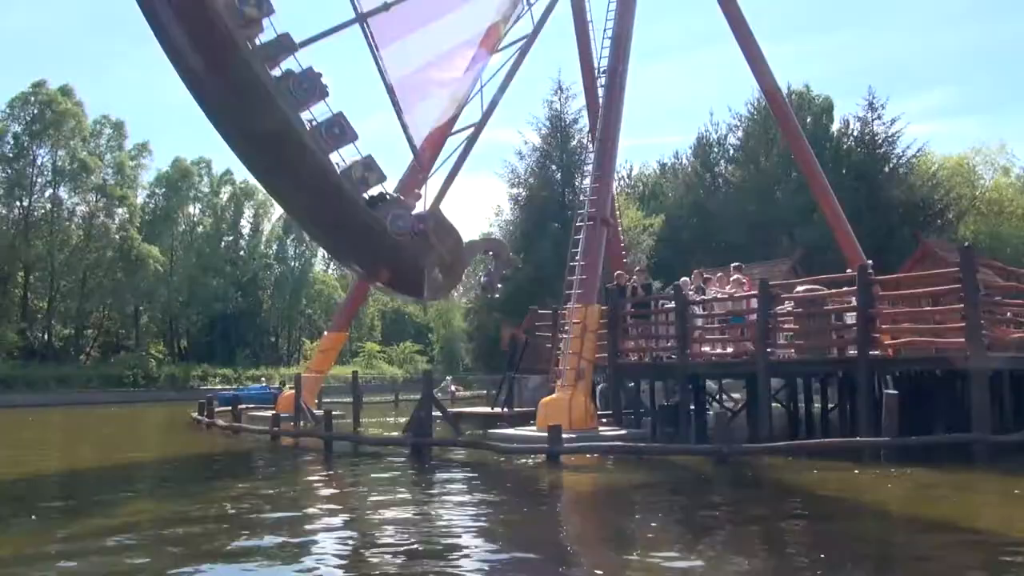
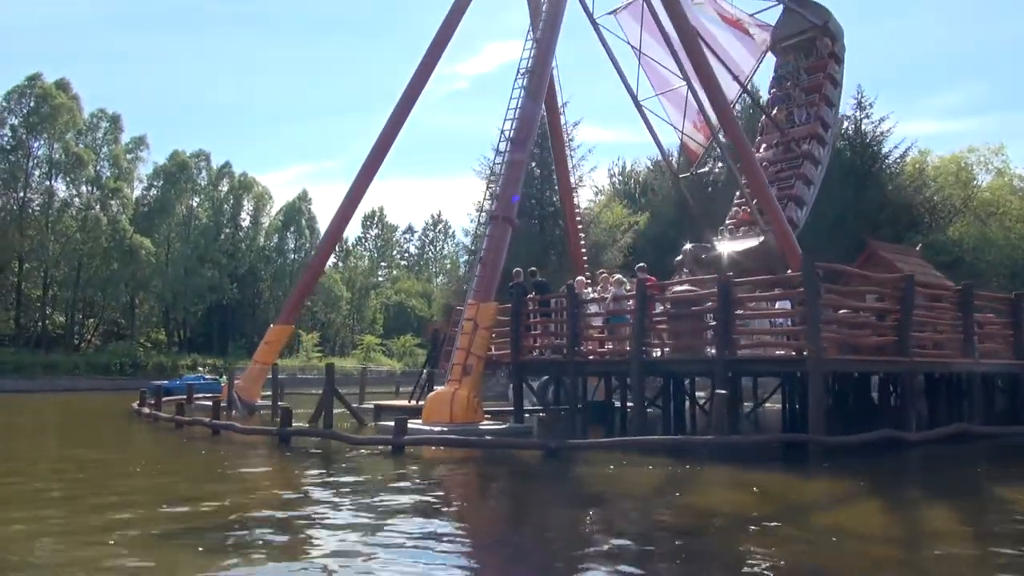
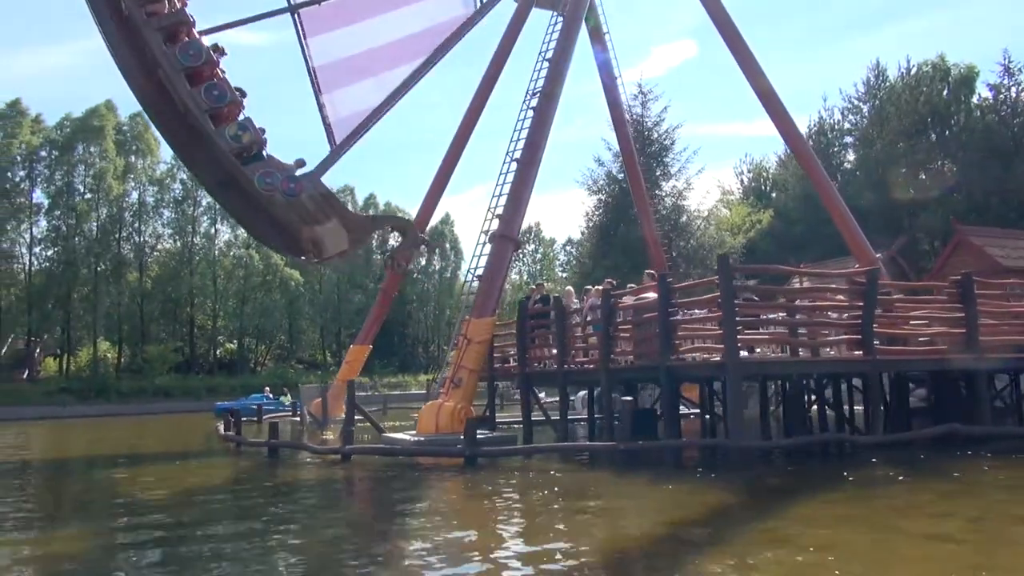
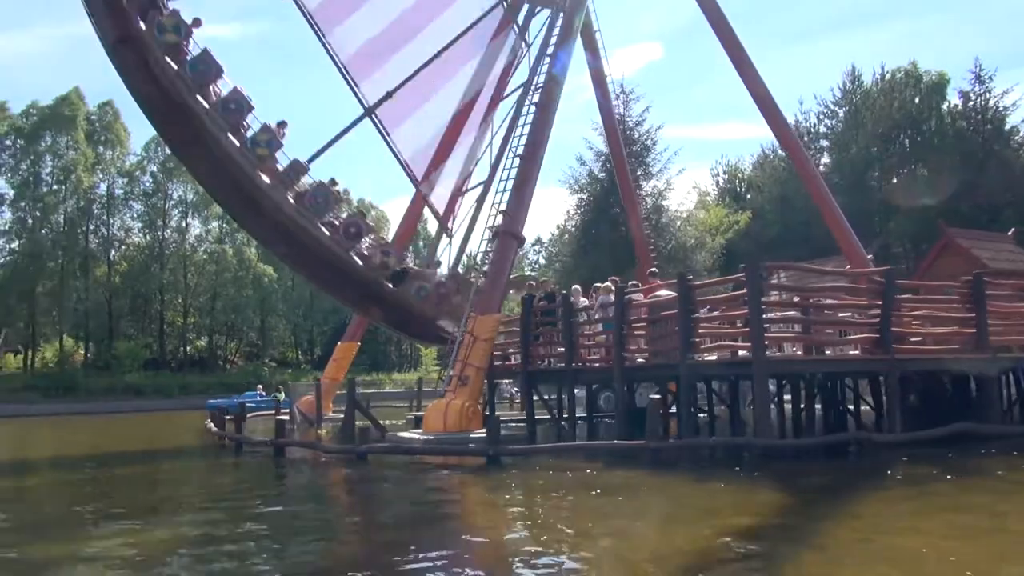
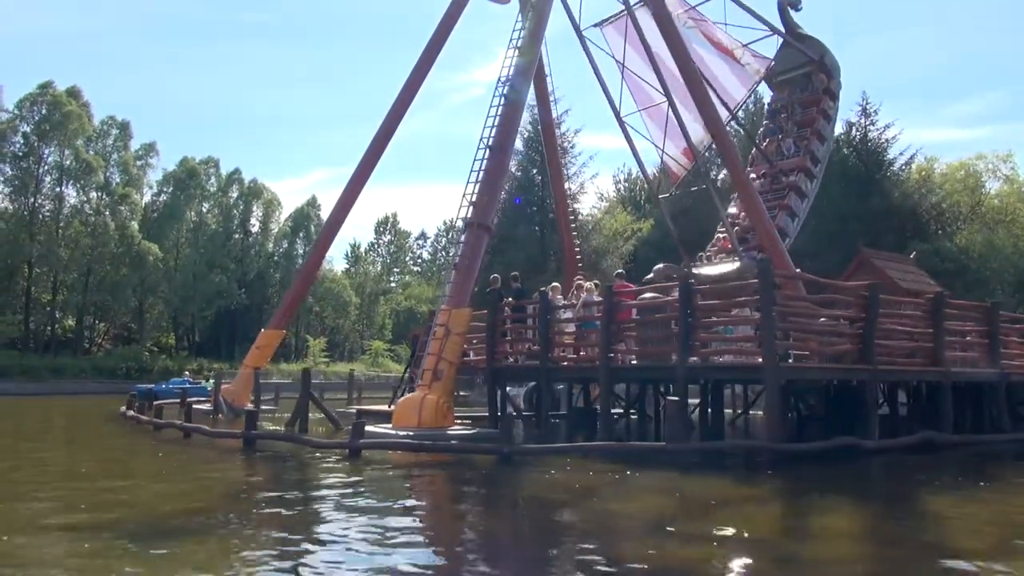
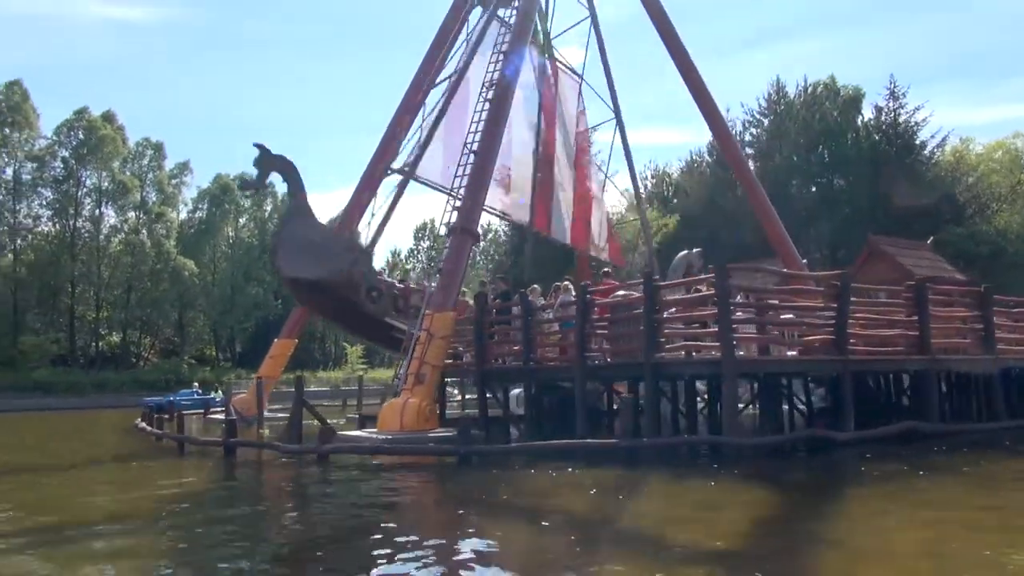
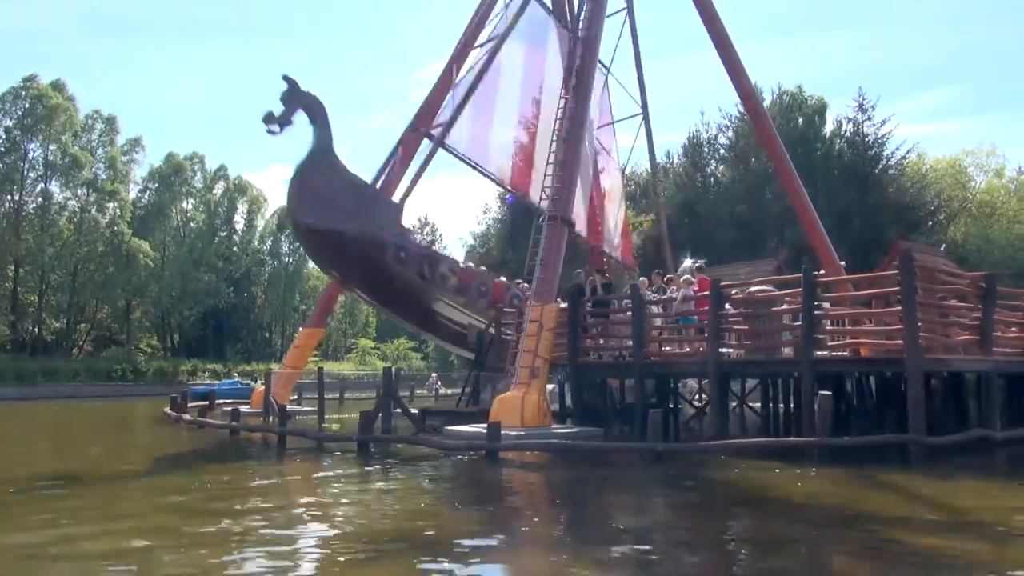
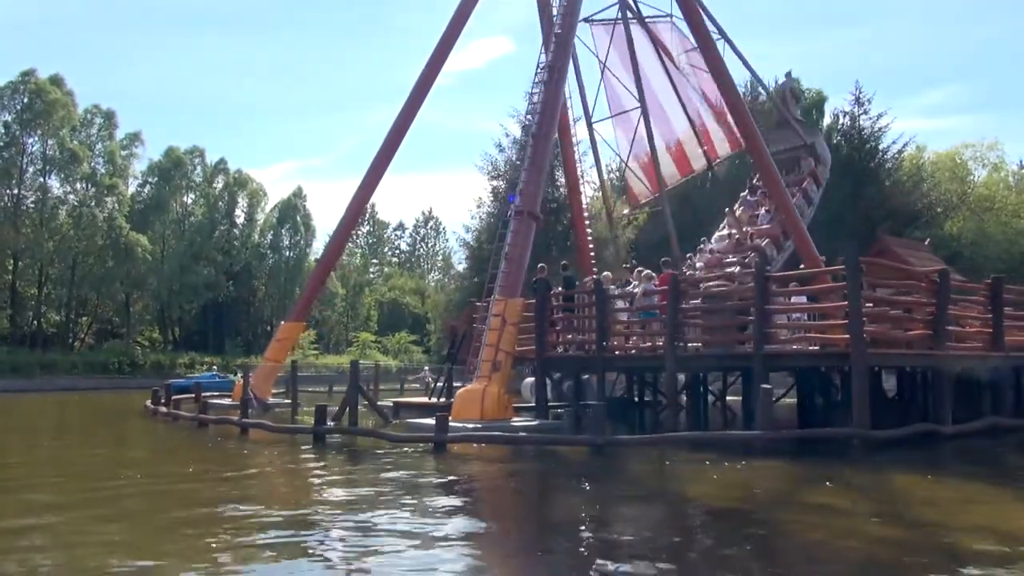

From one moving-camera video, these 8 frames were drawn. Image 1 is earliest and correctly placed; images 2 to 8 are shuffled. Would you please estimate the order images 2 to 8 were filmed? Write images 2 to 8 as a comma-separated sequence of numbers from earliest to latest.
7, 8, 2, 5, 6, 4, 3
